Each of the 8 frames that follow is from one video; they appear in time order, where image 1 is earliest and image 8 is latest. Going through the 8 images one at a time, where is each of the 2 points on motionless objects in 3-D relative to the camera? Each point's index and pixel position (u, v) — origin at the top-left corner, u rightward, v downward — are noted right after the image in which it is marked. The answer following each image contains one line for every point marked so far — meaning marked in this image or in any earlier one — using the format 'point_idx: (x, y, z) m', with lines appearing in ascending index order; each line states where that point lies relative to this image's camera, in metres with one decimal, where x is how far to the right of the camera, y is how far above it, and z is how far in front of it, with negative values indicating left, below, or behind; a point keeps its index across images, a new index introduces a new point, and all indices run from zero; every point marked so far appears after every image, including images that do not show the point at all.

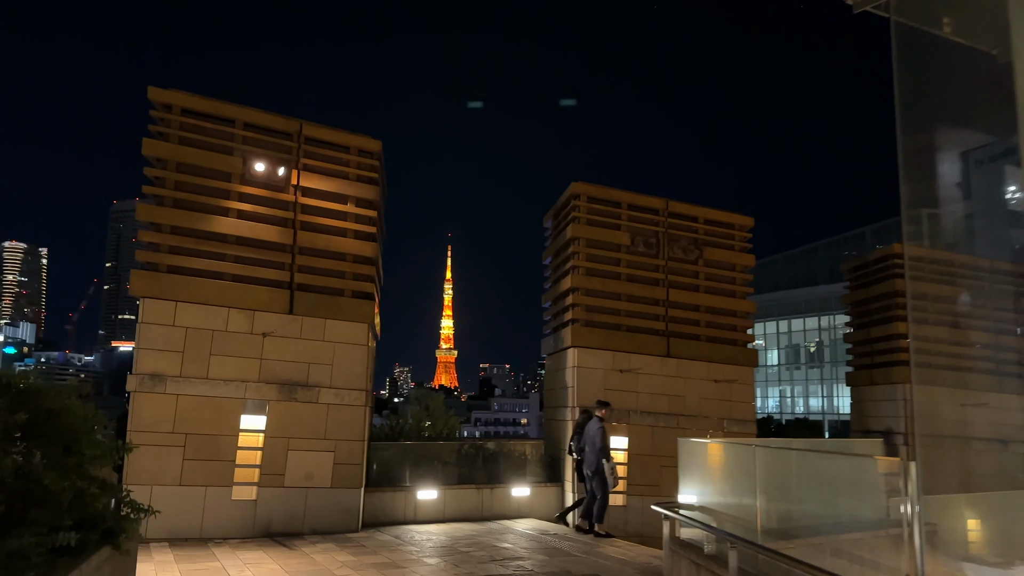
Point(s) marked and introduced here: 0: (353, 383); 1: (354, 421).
0: (-2.7, -1.7, +13.4) m
1: (-2.7, -2.3, +13.3) m
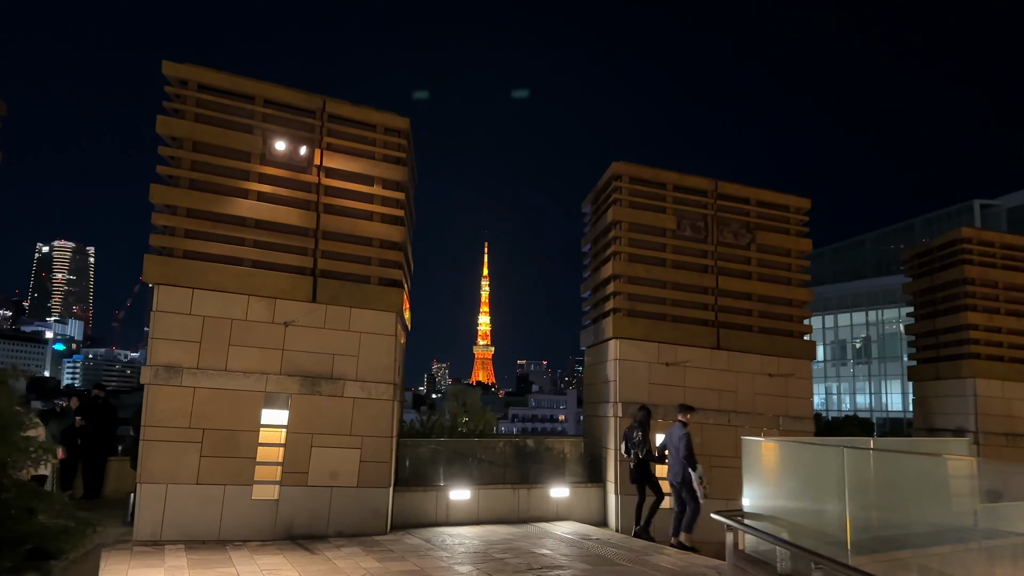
0: (-2.1, -1.5, +12.5) m
1: (-2.1, -2.1, +12.4) m
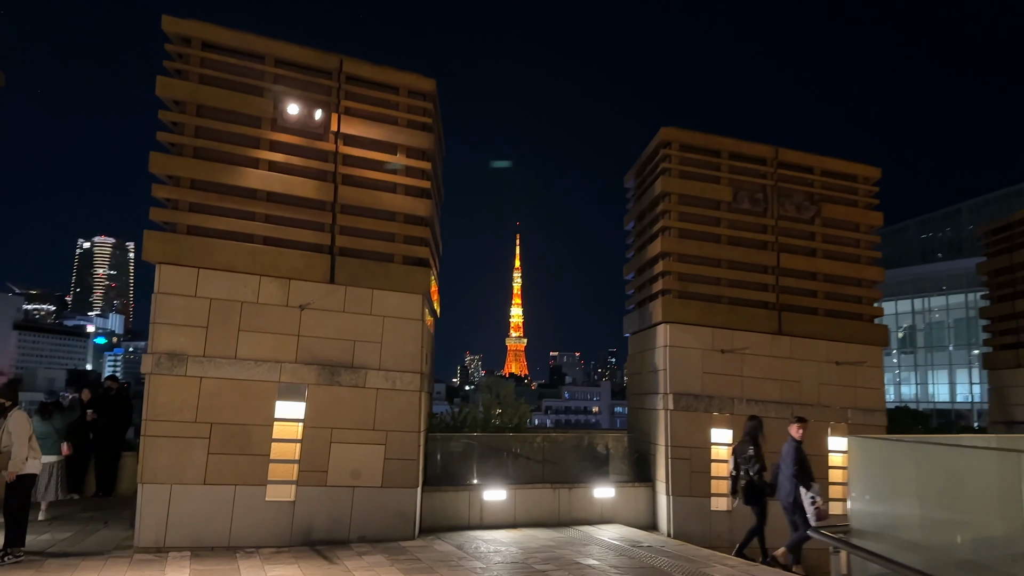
0: (-1.5, -1.1, +11.3) m
1: (-1.5, -1.8, +11.2) m
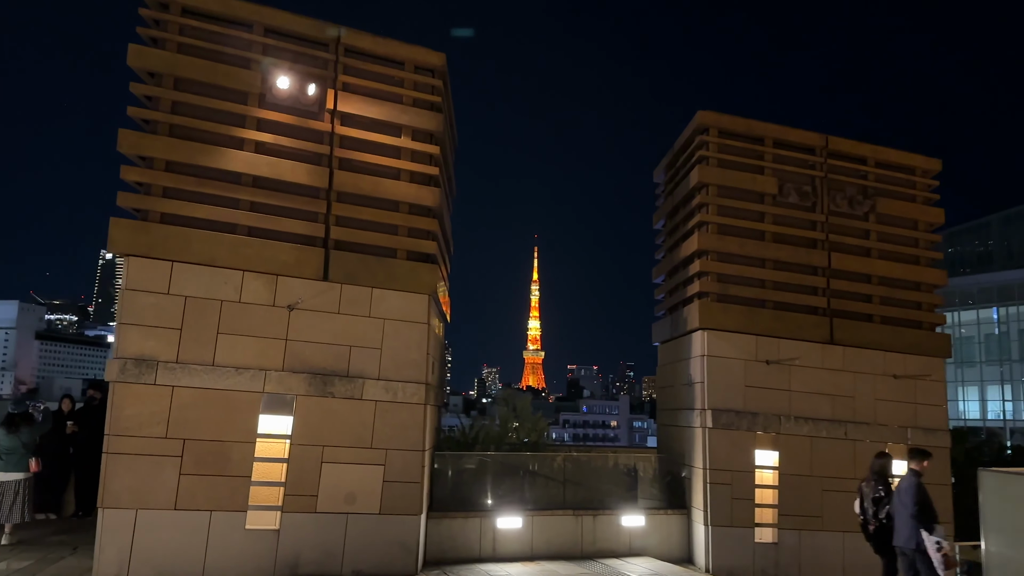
0: (-1.3, -1.1, +10.0) m
1: (-1.3, -1.8, +9.9) m
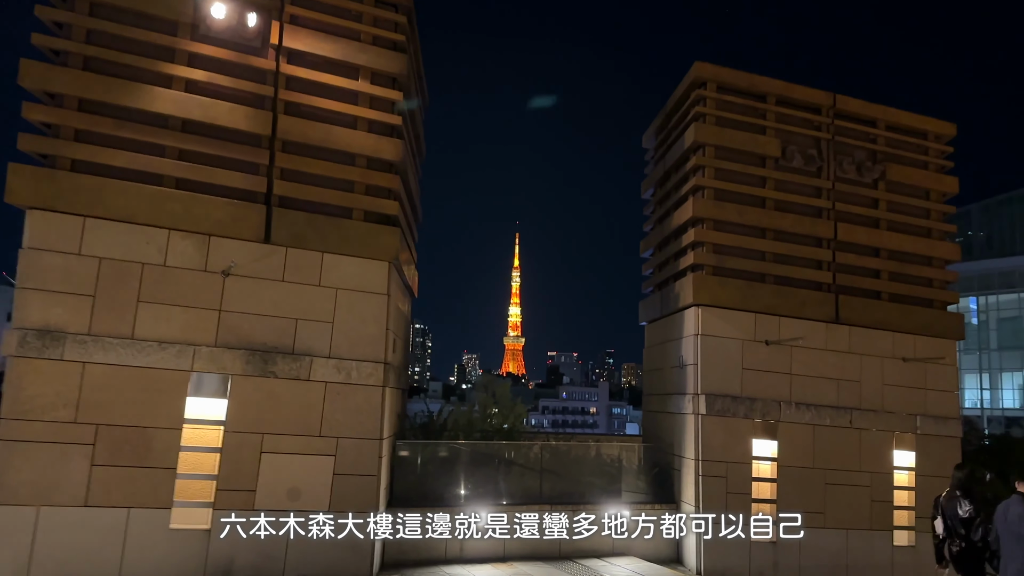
0: (-1.6, -0.7, +8.7) m
1: (-1.6, -1.4, +8.6) m
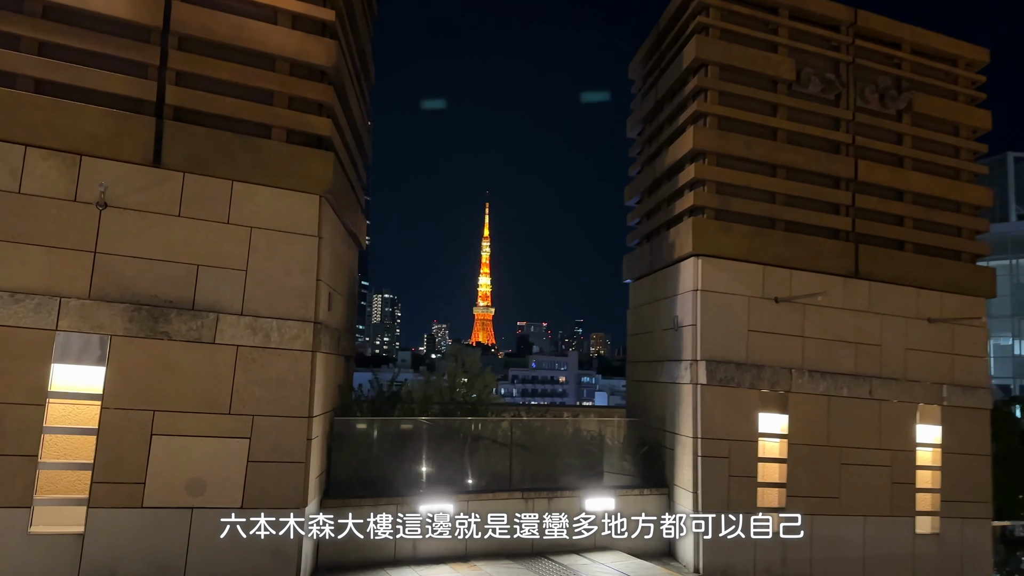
0: (-2.0, -0.2, +6.9) m
1: (-2.0, -0.8, +6.9) m
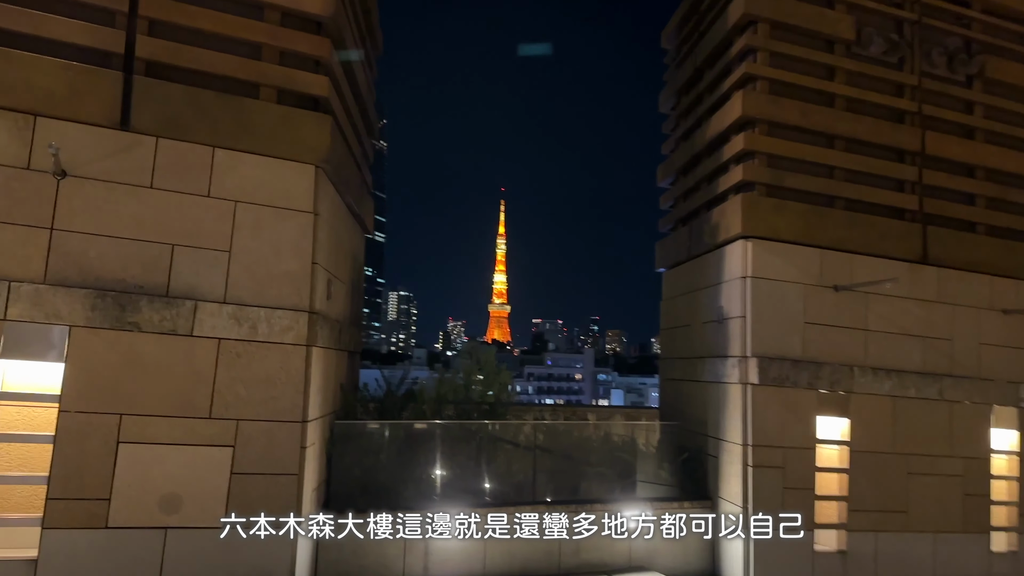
0: (-1.8, -0.1, +6.0) m
1: (-1.8, -0.7, +5.9) m
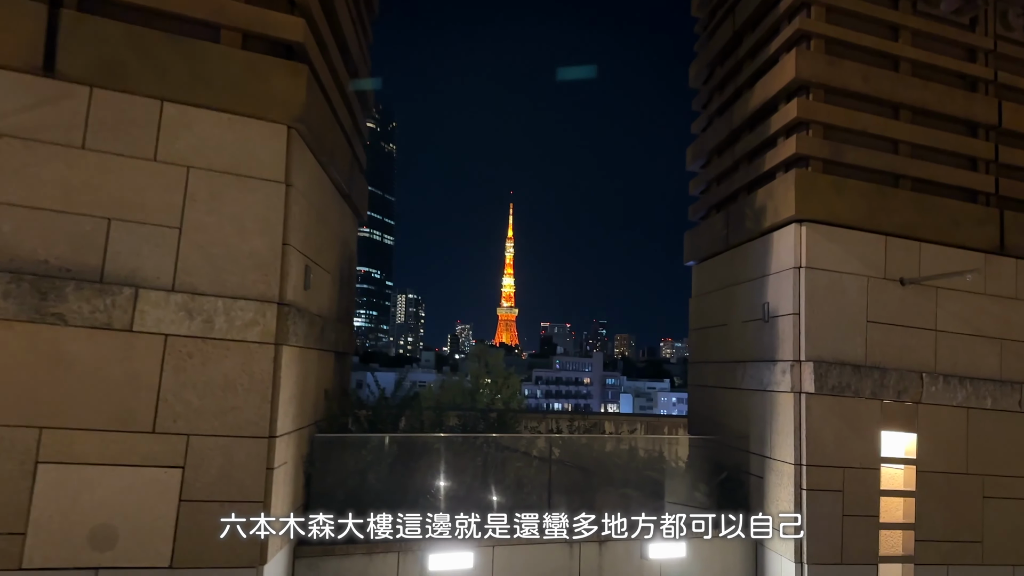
0: (-1.7, 0.0, +4.9) m
1: (-1.7, -0.6, +4.8) m
